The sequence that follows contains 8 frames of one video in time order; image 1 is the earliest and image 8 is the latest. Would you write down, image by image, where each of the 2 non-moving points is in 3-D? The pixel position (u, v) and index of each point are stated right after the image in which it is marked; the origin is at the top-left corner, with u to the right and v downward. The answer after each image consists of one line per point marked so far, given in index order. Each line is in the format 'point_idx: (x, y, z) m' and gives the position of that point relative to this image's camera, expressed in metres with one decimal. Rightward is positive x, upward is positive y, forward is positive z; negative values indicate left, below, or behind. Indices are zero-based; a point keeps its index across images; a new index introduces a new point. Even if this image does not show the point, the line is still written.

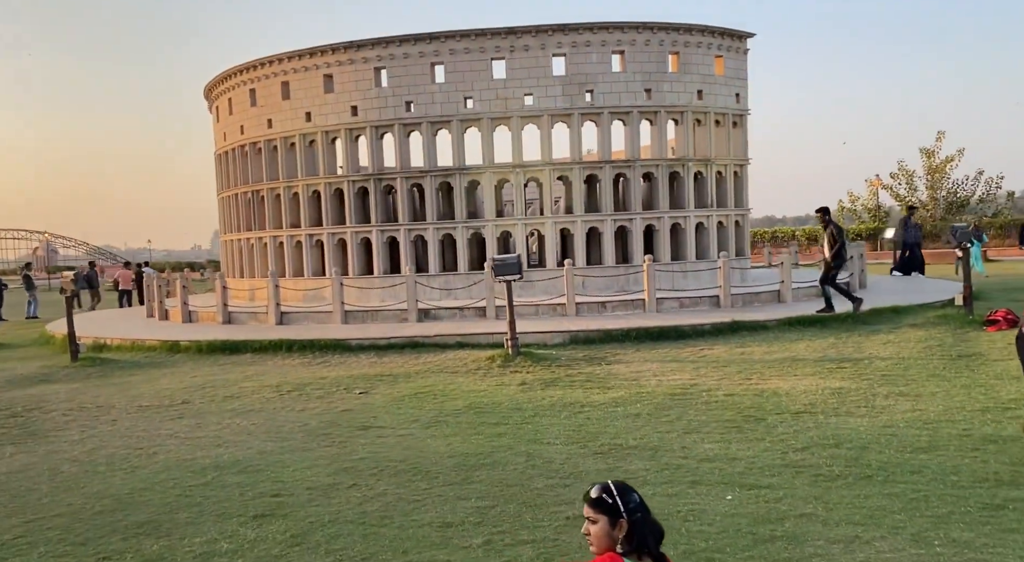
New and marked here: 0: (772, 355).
0: (+3.5, -1.0, +11.4) m
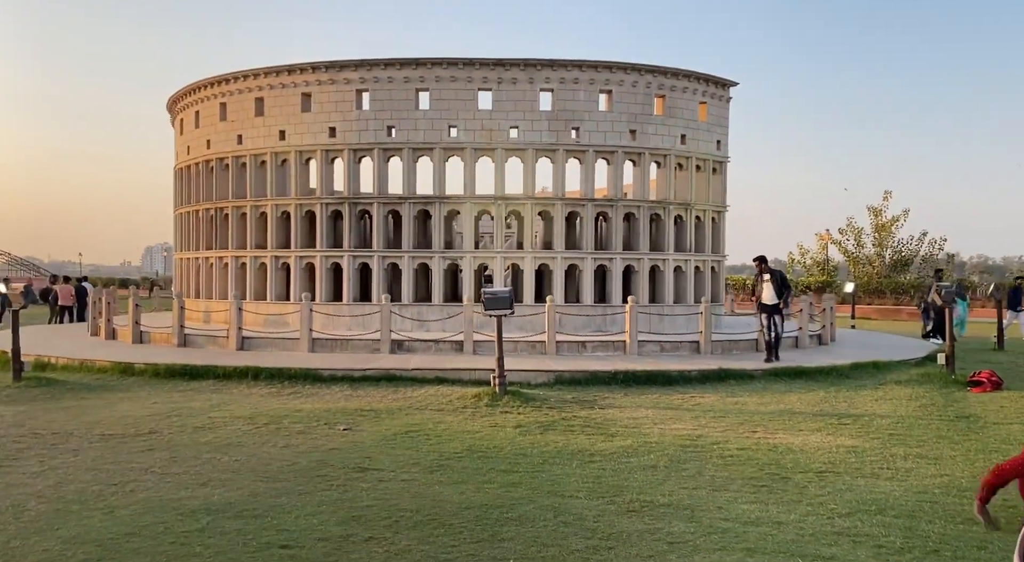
0: (+3.4, -1.7, +11.1) m
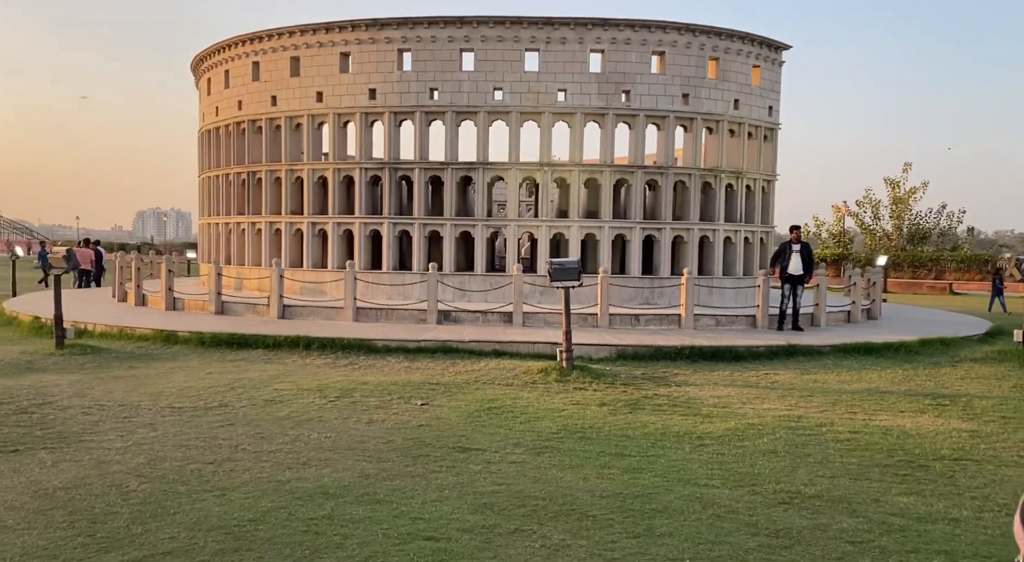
0: (+4.3, -1.3, +10.7) m
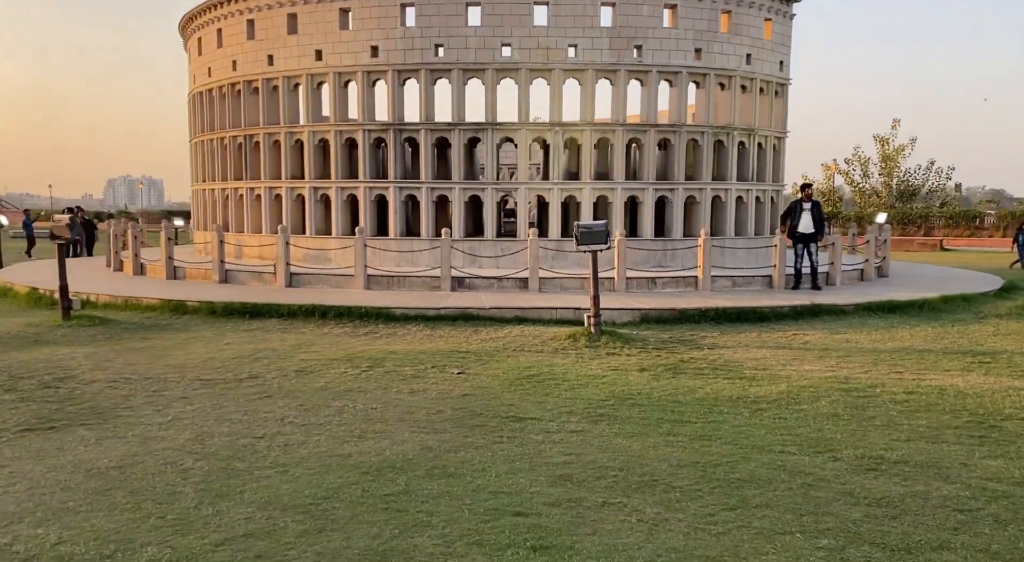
0: (+4.6, -0.8, +10.6) m
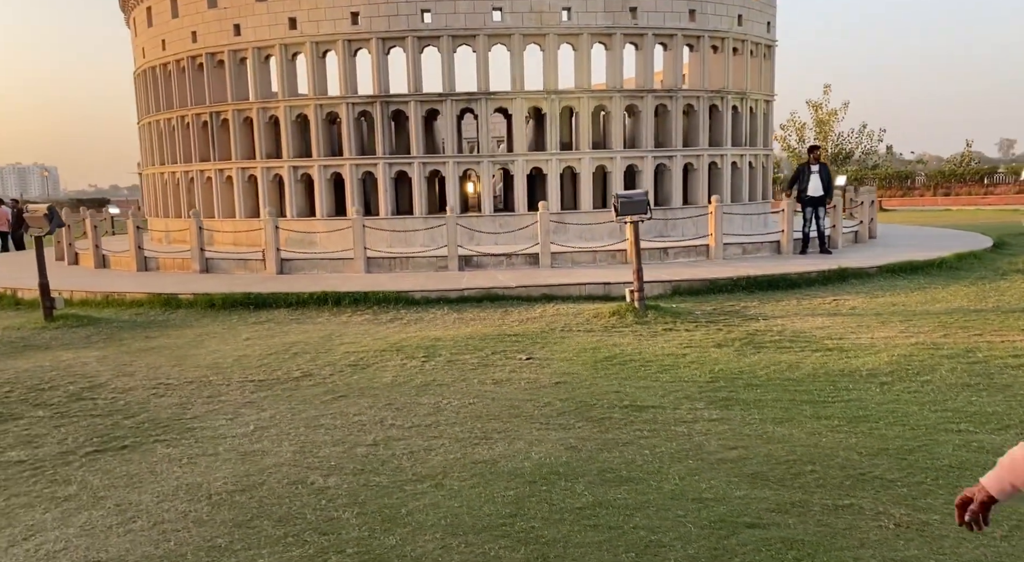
0: (+5.2, -0.3, +10.4) m
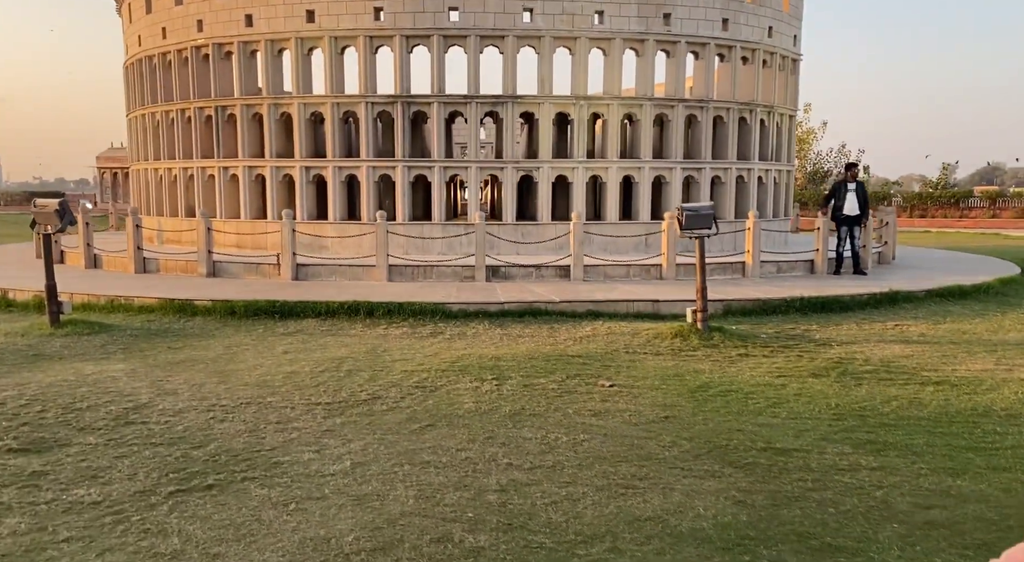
0: (+5.8, -0.7, +9.9) m
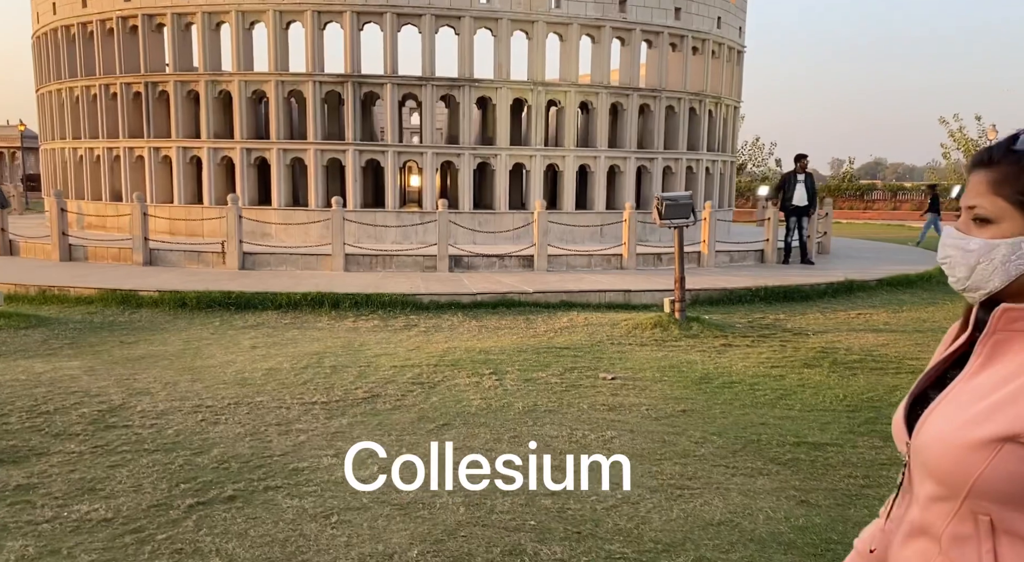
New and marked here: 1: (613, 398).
0: (+5.6, -0.6, +10.2) m
1: (+0.8, -0.9, +6.7) m
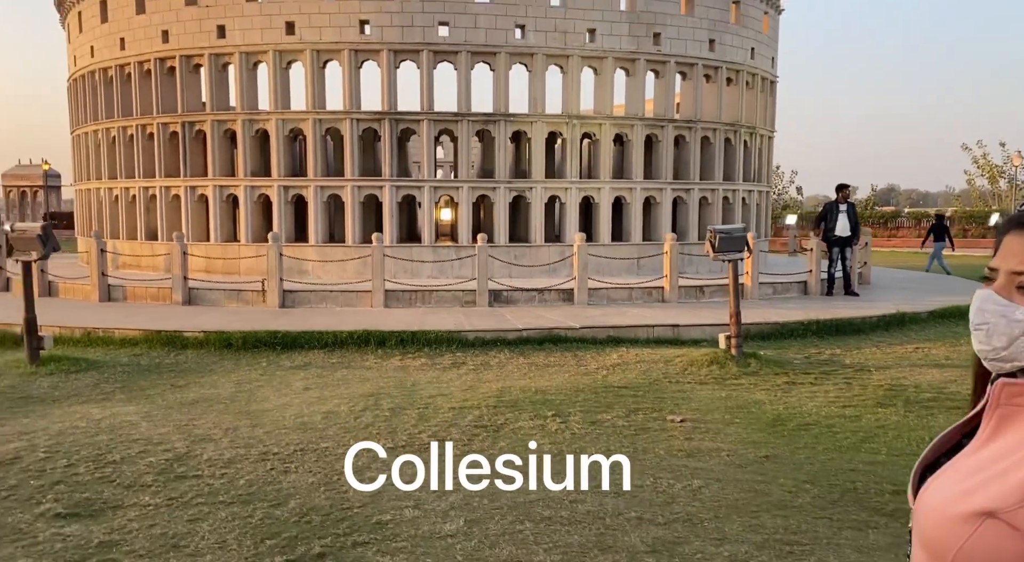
0: (+6.2, -0.9, +9.9) m
1: (+1.3, -1.2, +6.4) m
